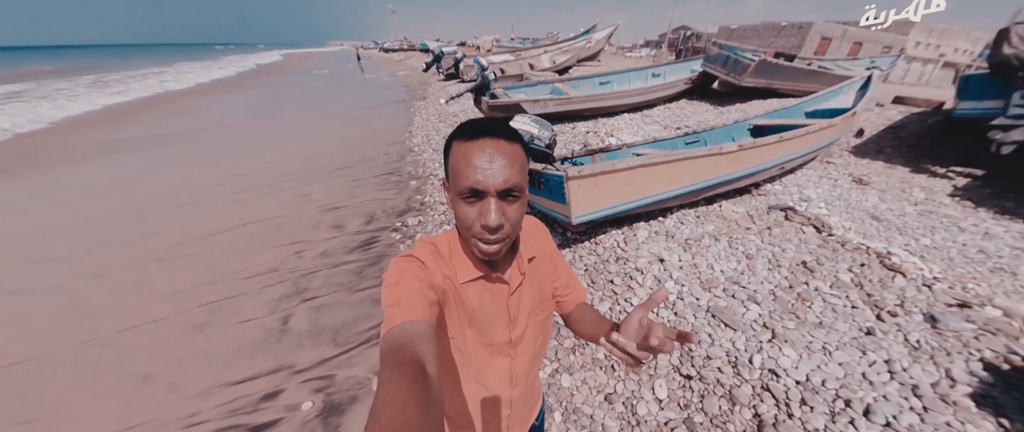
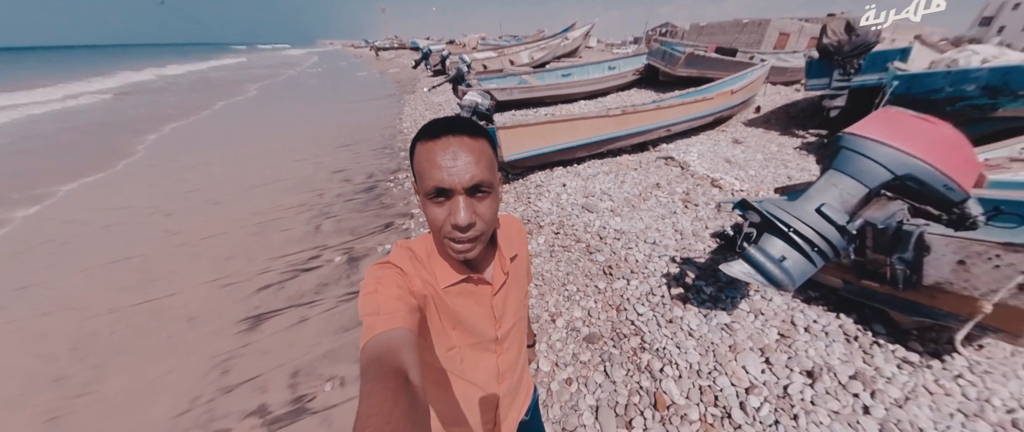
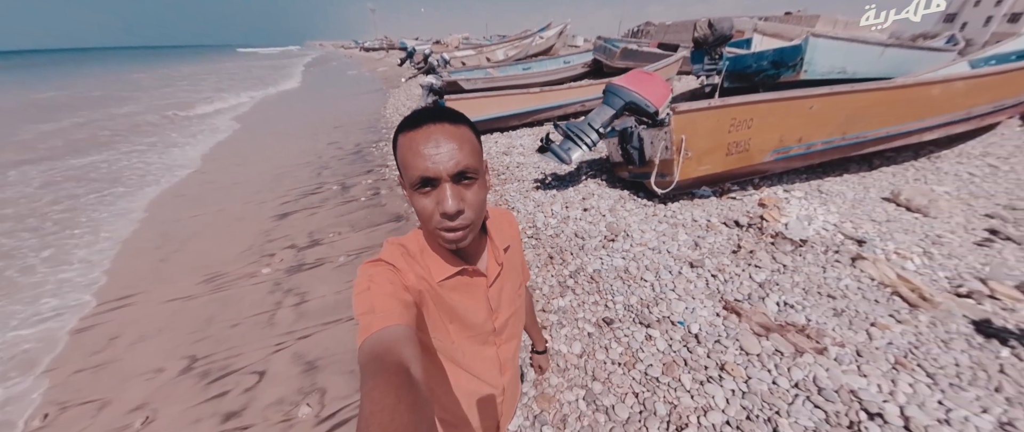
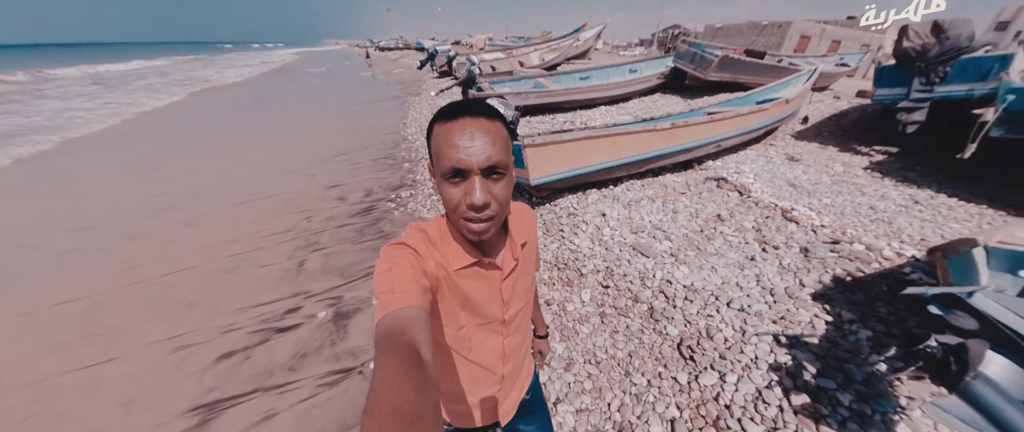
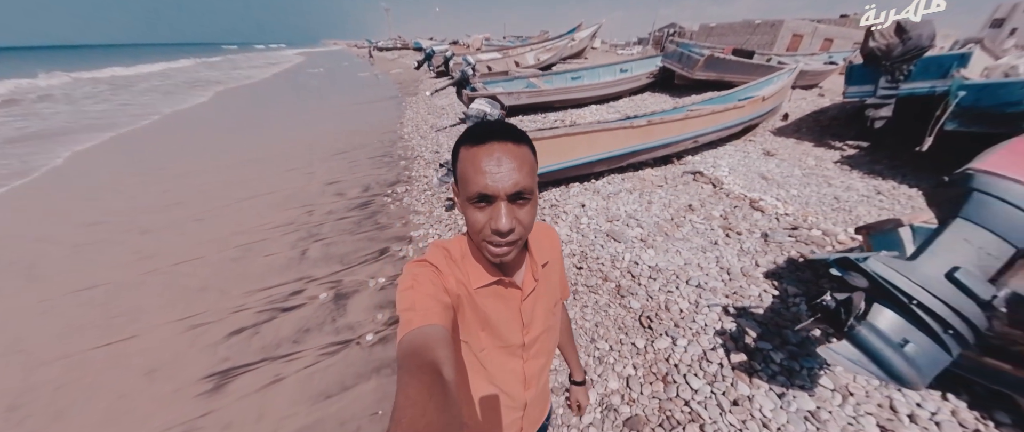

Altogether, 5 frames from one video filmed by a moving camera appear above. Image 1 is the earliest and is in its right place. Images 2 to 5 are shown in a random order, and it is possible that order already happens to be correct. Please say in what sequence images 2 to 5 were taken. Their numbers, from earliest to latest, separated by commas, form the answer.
4, 5, 2, 3
